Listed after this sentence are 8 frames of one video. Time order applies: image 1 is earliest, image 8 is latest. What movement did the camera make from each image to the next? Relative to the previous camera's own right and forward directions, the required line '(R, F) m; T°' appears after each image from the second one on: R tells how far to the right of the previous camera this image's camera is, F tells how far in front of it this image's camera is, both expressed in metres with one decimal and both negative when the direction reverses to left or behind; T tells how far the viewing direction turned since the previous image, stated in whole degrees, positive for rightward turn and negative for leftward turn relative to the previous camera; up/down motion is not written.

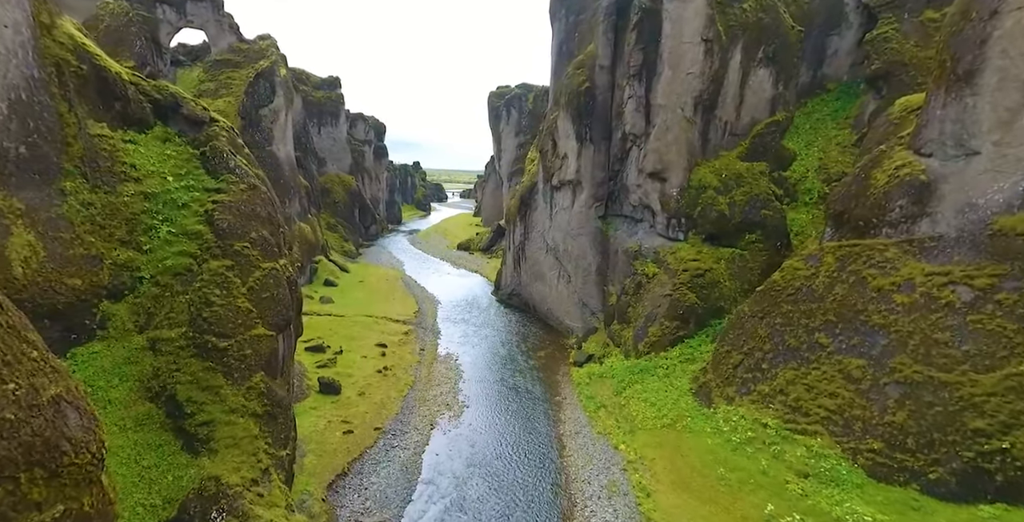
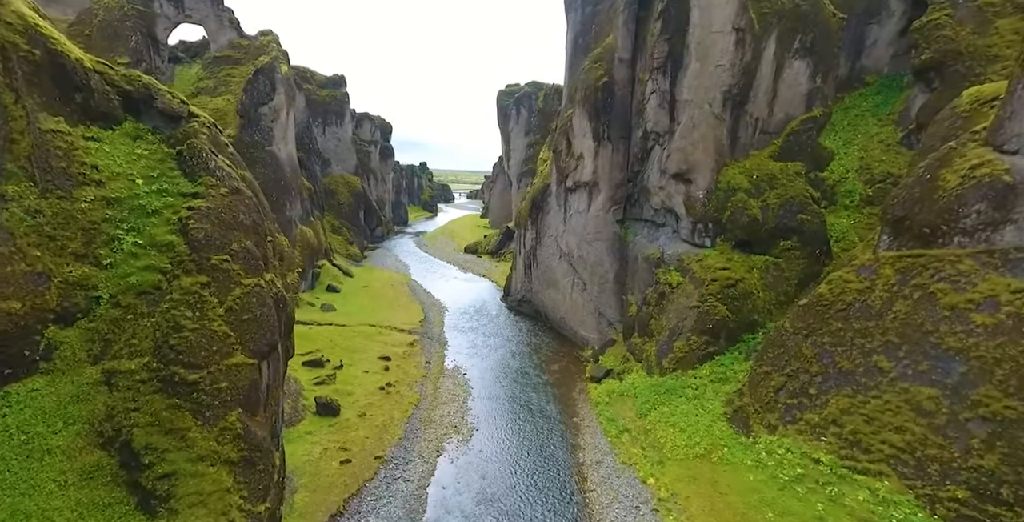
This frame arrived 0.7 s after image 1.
(-0.4, +2.3) m; -1°
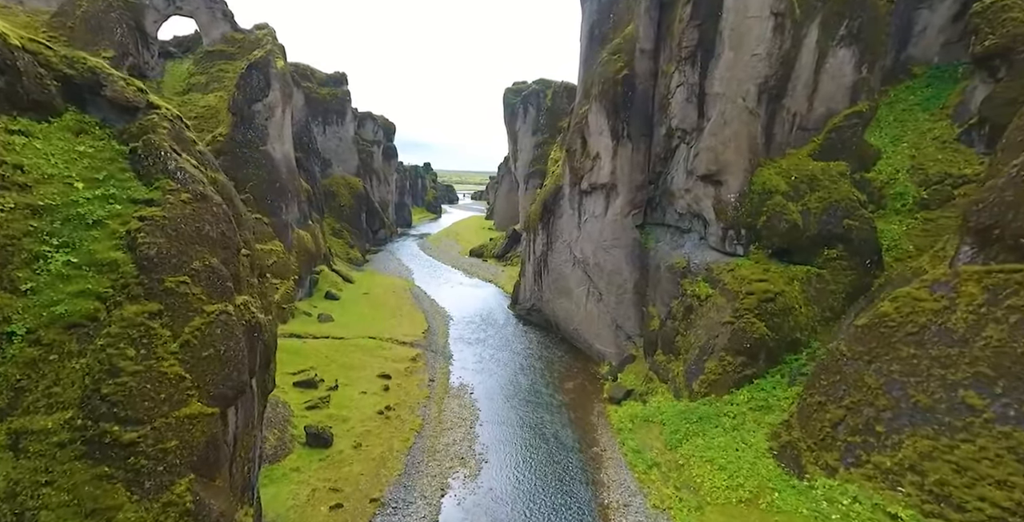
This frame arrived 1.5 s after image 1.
(-0.4, +2.7) m; 0°
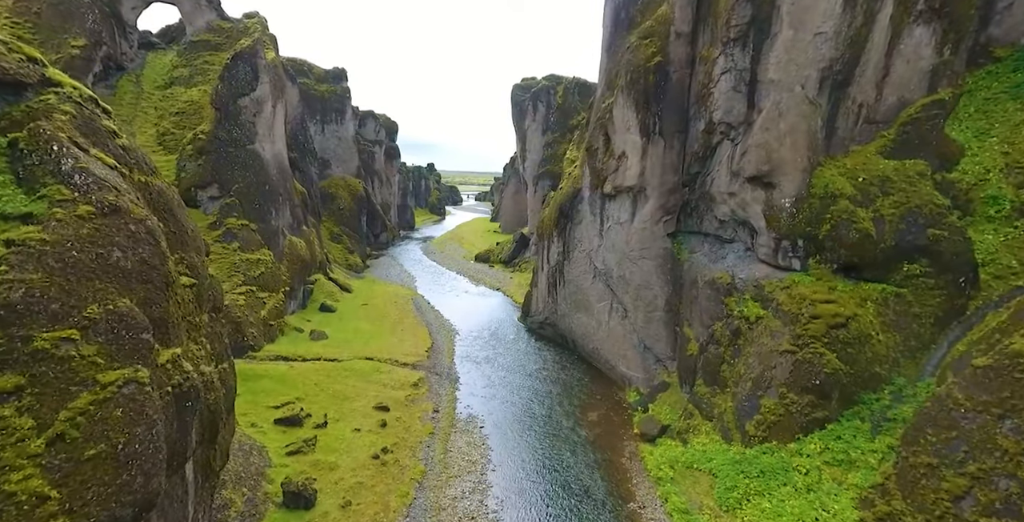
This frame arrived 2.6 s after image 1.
(-0.7, +3.9) m; 0°
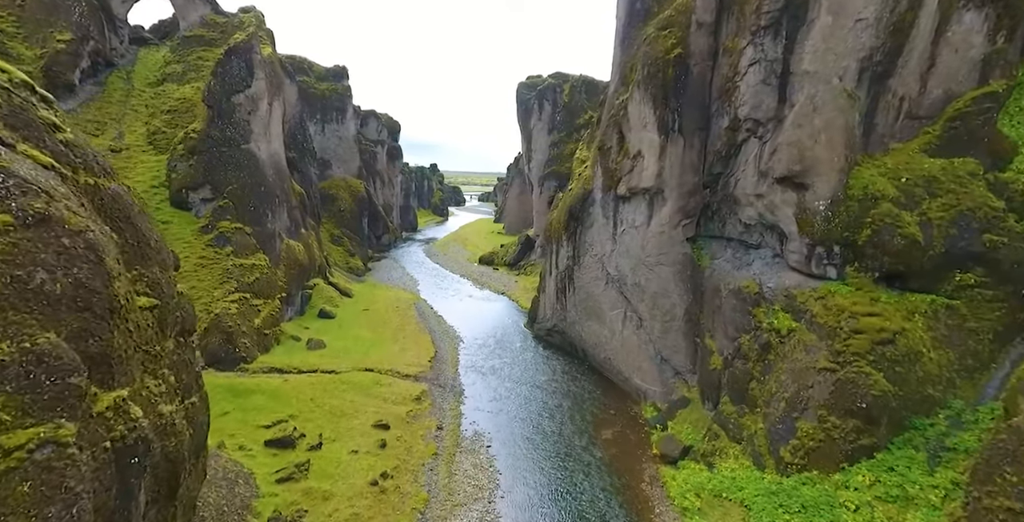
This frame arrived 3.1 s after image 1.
(-0.3, +1.9) m; 0°
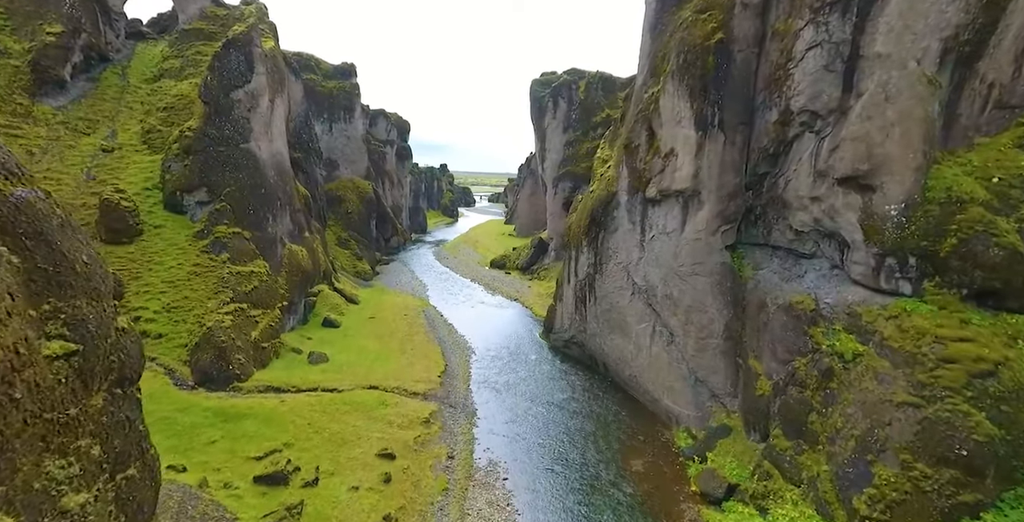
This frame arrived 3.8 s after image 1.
(-0.5, +2.7) m; -1°
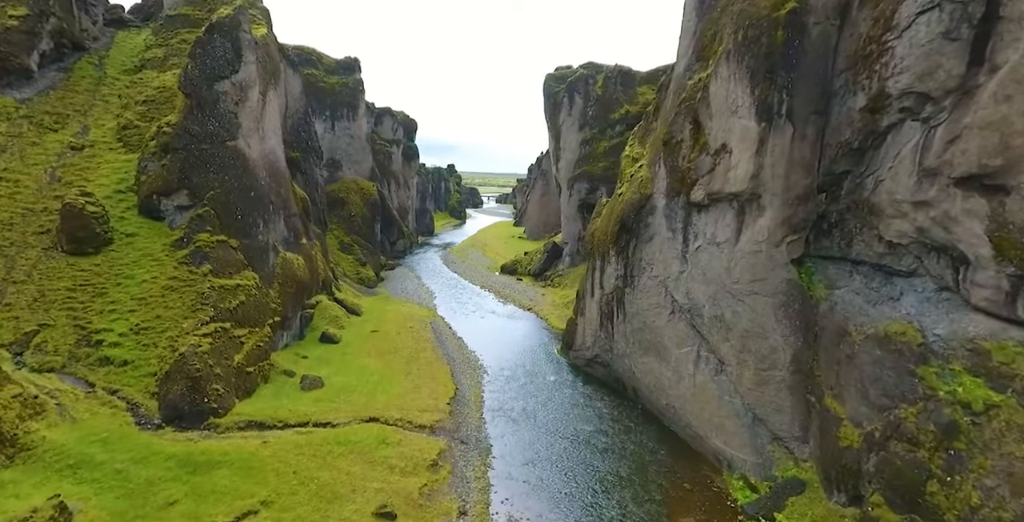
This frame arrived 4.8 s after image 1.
(-0.7, +4.0) m; -1°
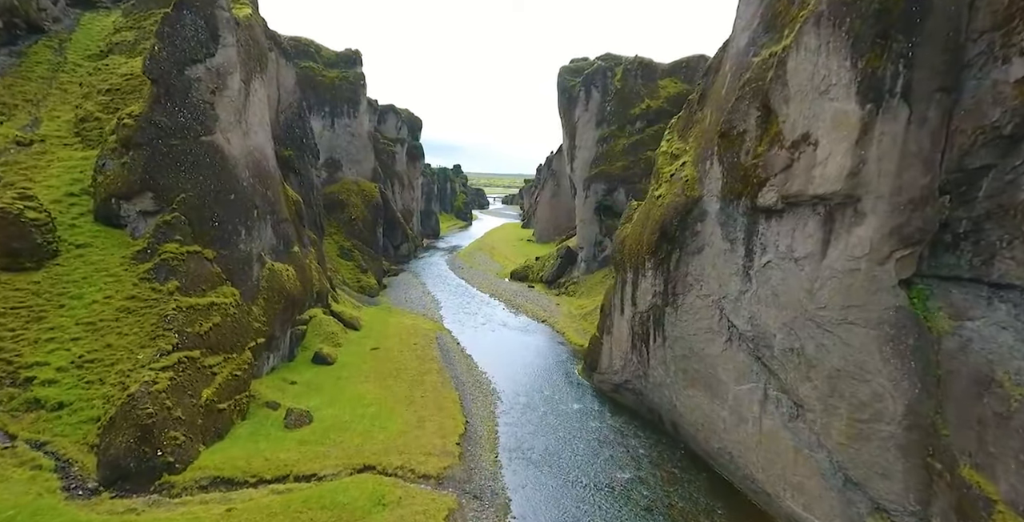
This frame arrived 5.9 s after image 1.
(-0.8, +4.6) m; -1°
